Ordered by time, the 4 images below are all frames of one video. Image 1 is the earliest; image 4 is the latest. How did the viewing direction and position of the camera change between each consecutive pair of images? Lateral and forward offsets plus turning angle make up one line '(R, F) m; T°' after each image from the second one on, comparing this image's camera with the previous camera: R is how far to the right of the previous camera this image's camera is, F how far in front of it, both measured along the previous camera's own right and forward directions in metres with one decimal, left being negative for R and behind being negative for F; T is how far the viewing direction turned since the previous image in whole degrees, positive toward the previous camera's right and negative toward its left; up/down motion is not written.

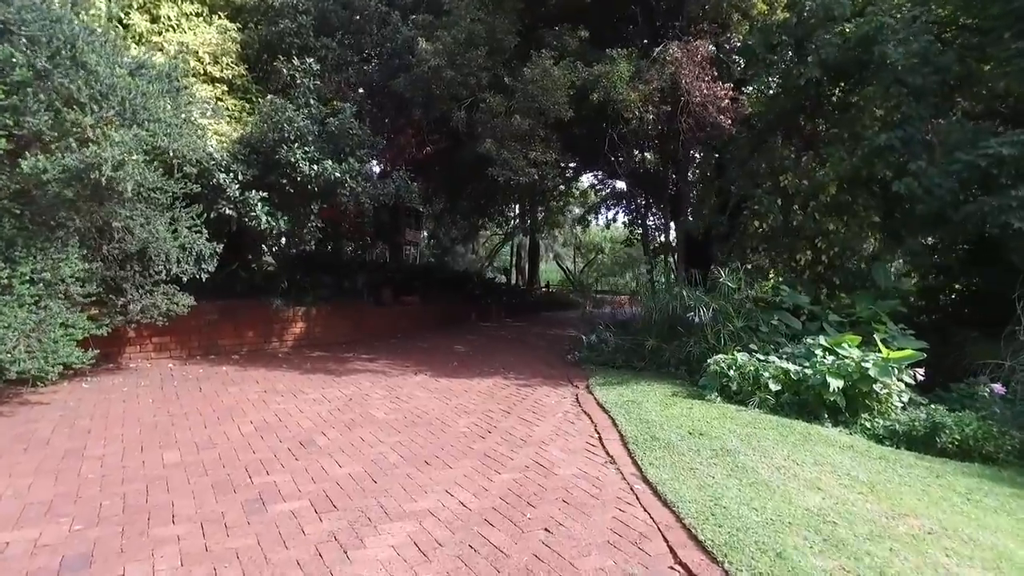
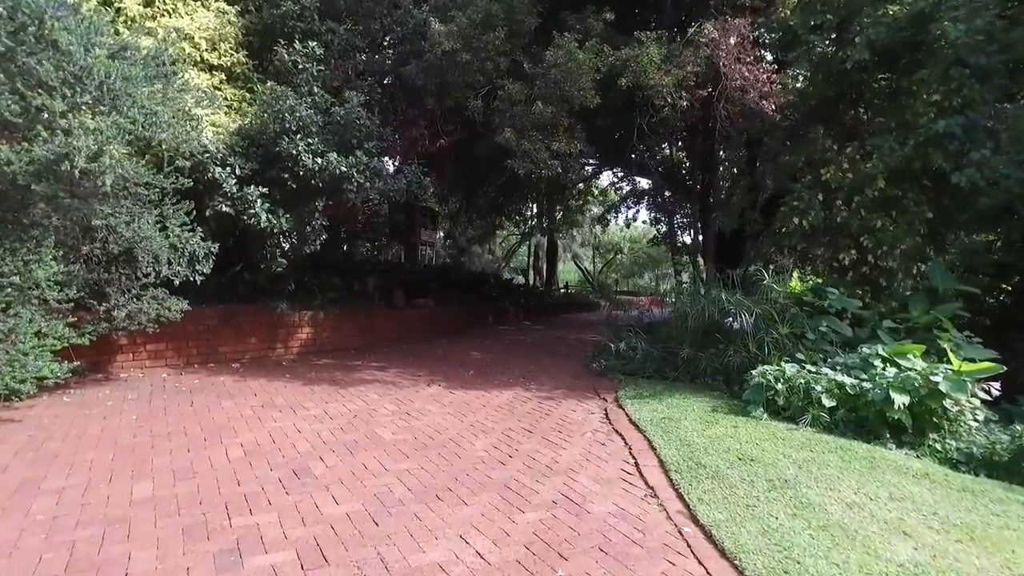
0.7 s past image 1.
(0.0, +0.6) m; -1°
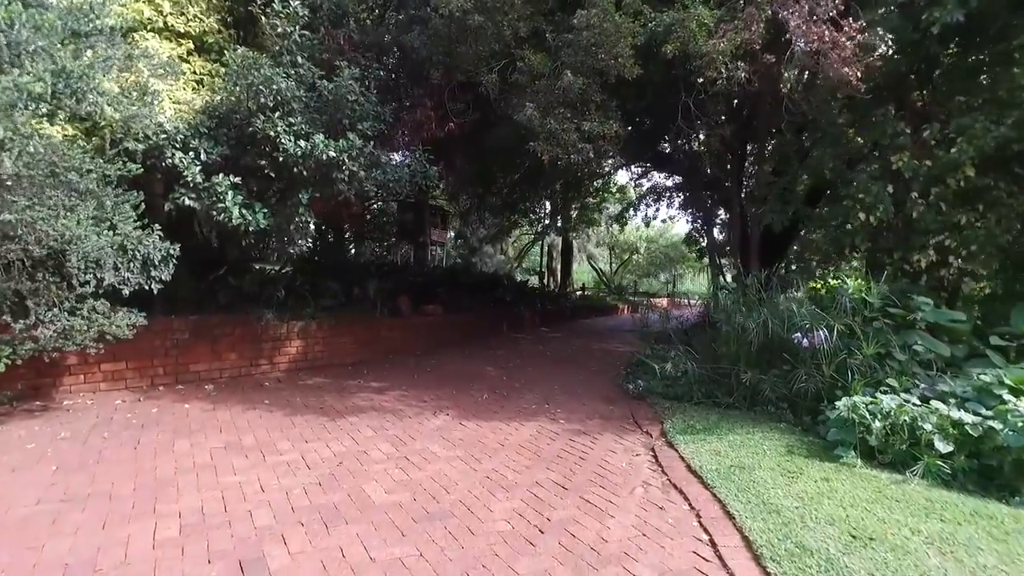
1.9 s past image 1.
(-0.1, +1.1) m; -1°
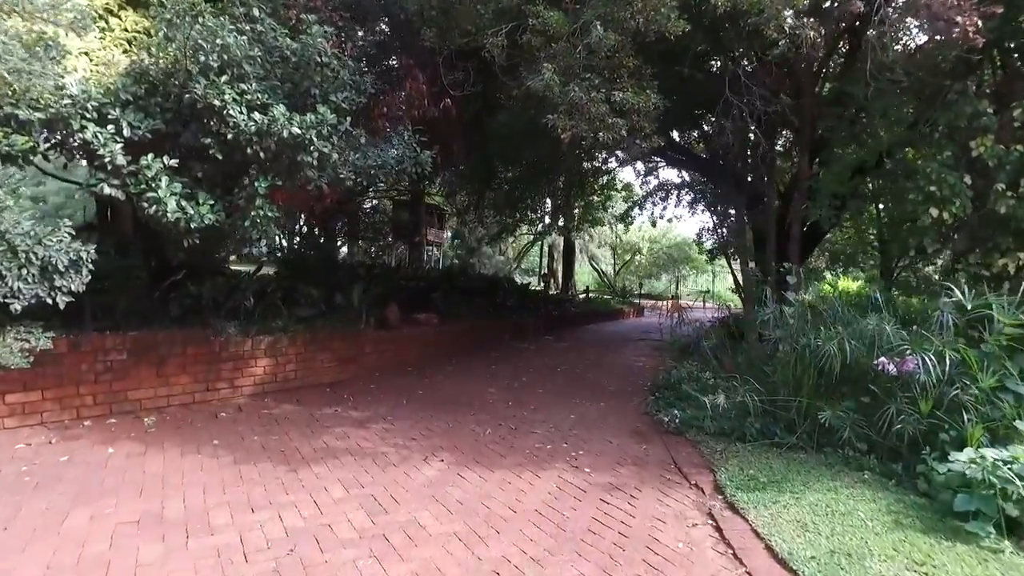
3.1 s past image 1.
(-0.1, +1.1) m; 0°
